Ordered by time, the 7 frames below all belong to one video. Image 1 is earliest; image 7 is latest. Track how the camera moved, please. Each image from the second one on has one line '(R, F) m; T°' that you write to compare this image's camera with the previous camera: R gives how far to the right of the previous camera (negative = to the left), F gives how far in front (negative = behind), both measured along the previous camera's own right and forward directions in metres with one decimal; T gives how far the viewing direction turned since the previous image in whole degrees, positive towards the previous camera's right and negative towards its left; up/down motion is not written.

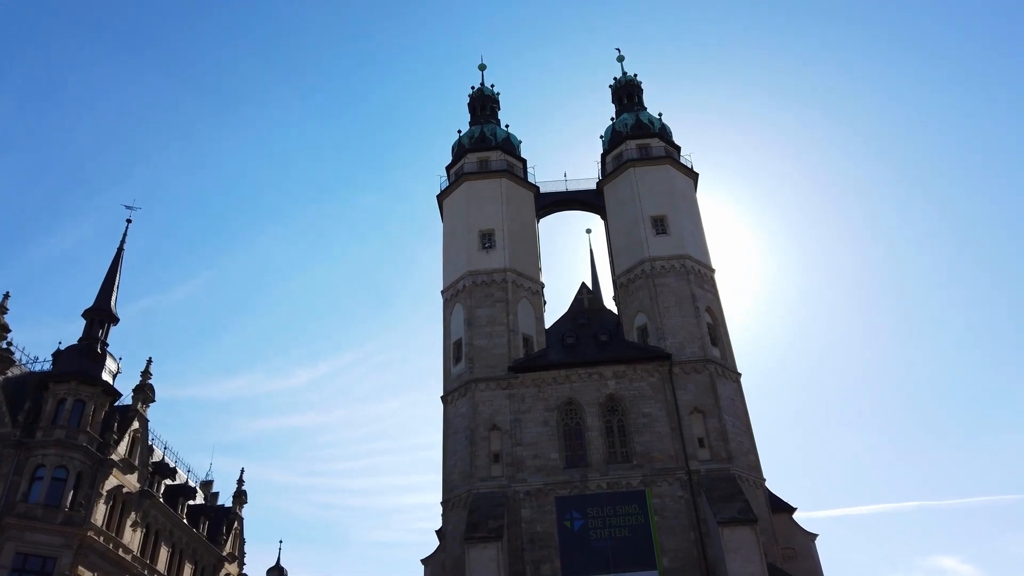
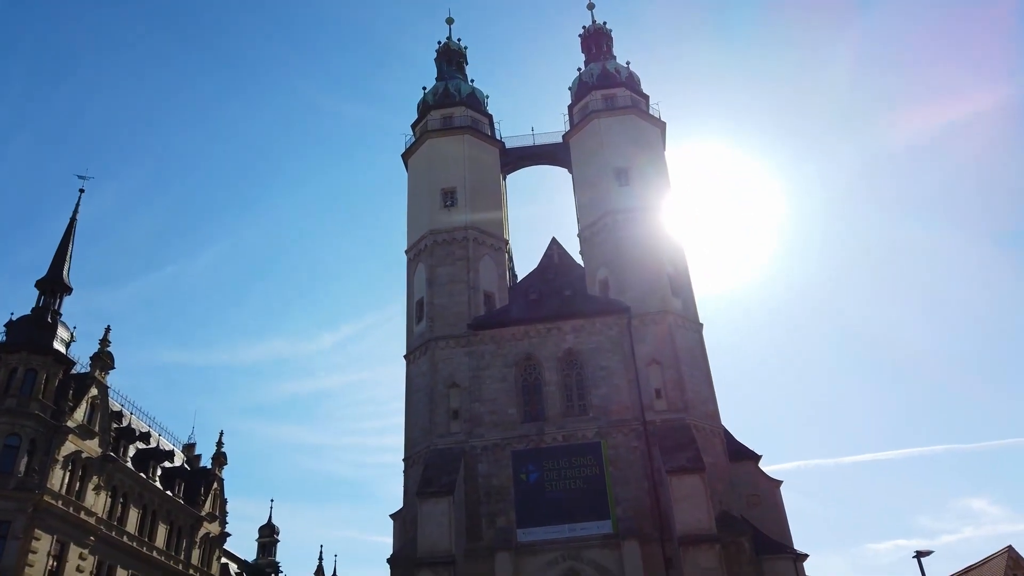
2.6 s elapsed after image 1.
(+2.7, +0.1) m; -2°
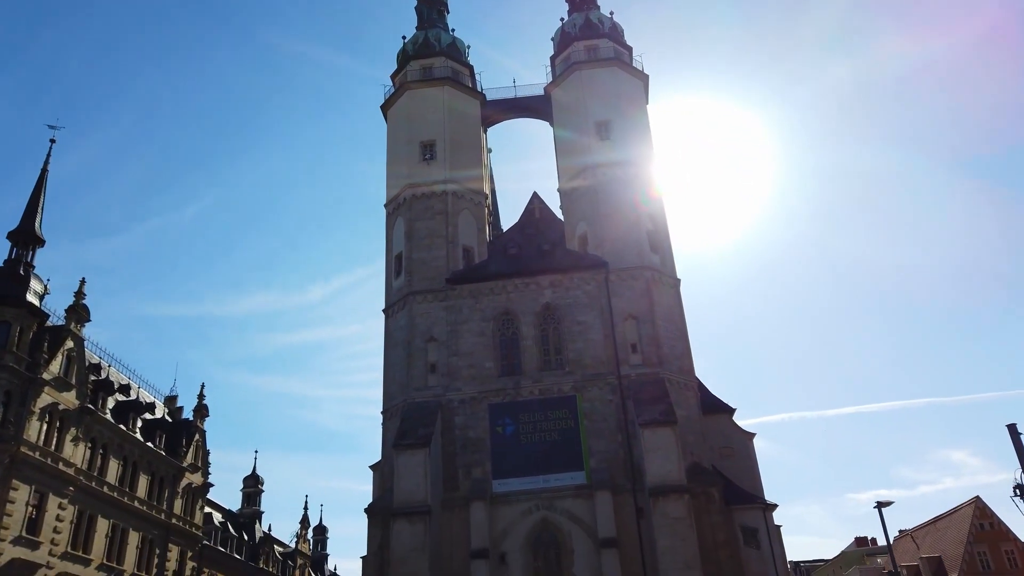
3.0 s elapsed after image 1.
(+0.5, 0.0) m; +1°
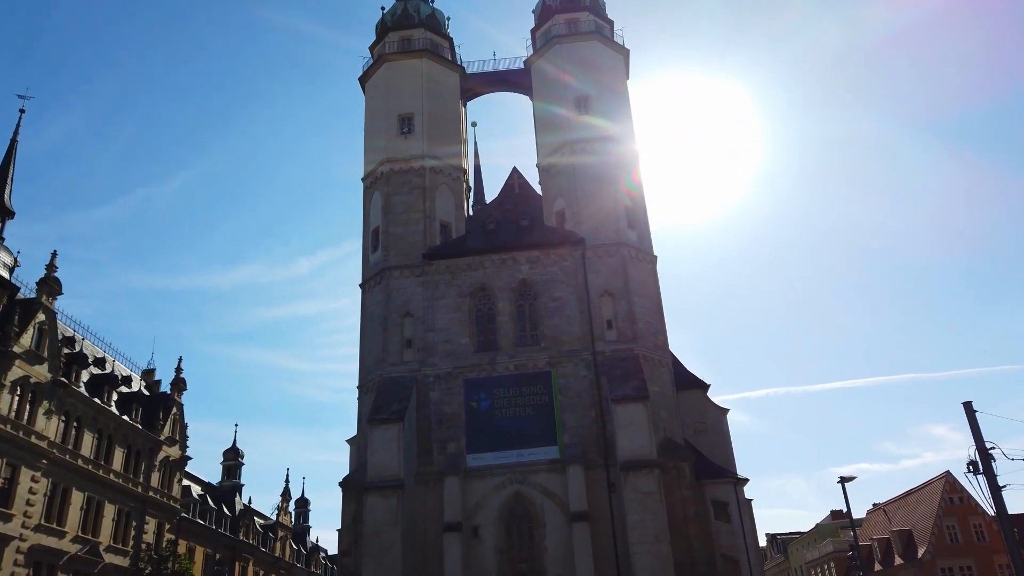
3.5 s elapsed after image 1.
(+0.5, 0.0) m; +1°
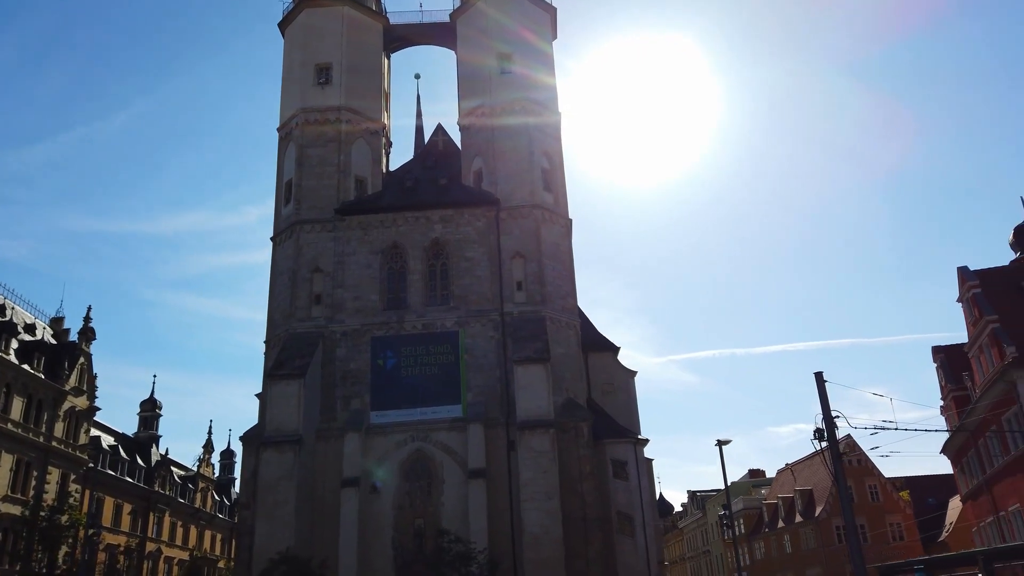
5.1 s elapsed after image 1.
(+1.8, -0.1) m; +4°
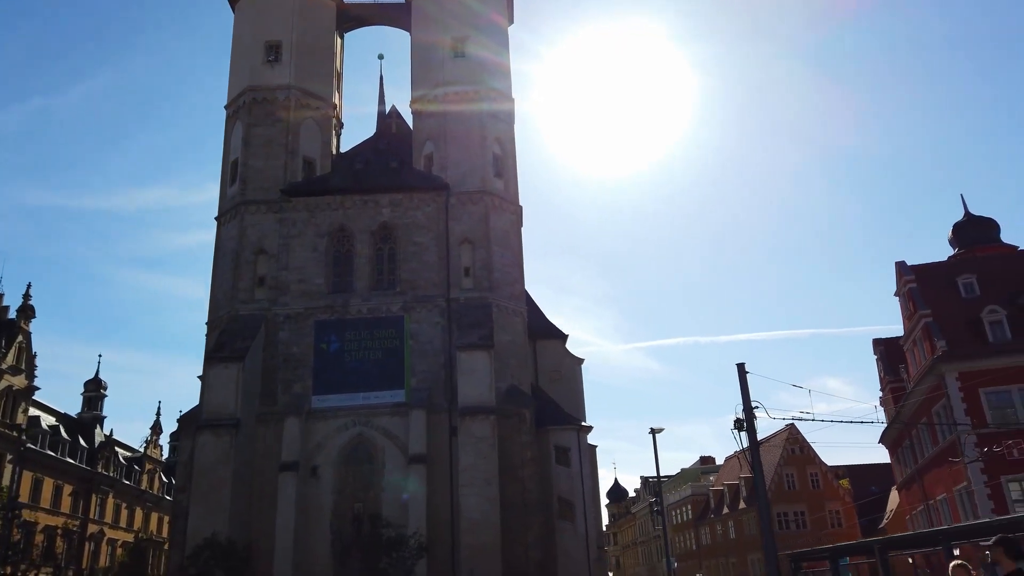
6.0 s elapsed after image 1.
(+0.9, 0.0) m; +2°
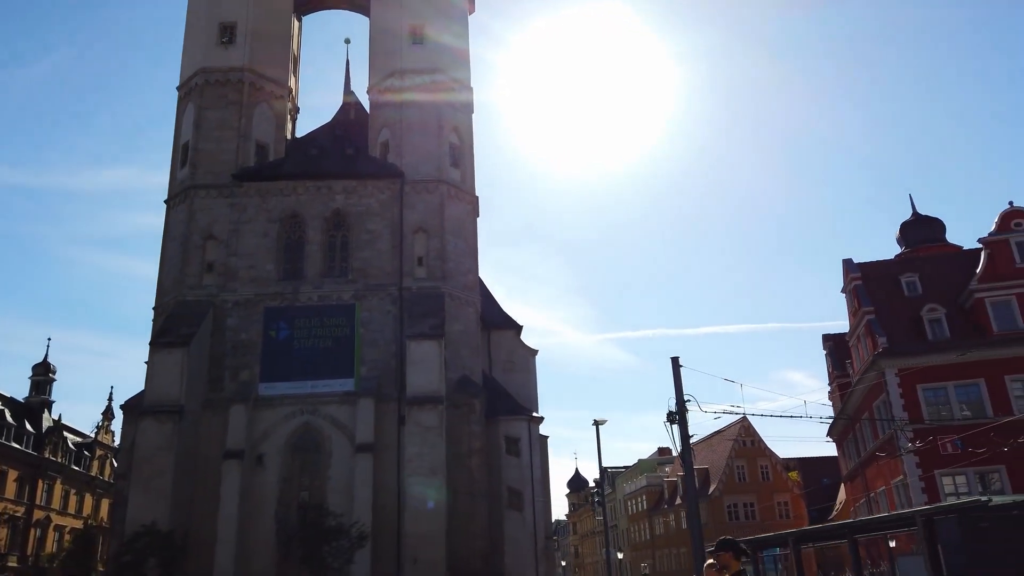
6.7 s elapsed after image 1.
(+0.7, 0.0) m; +2°
